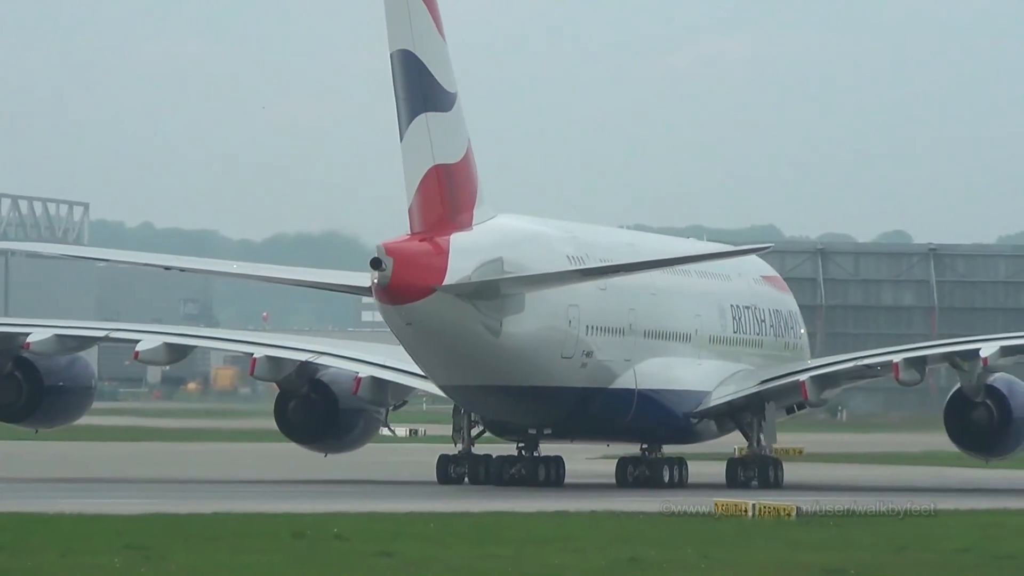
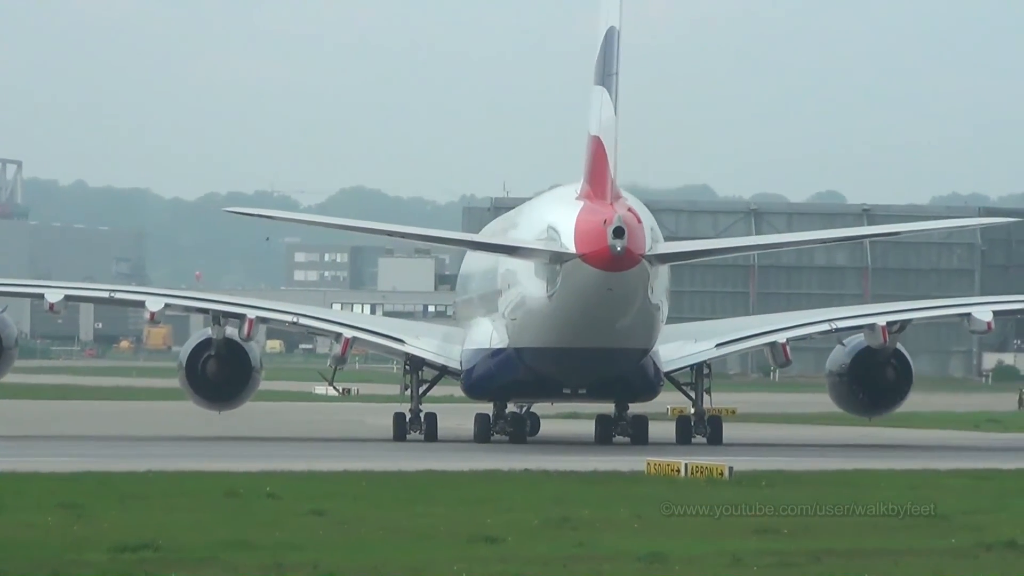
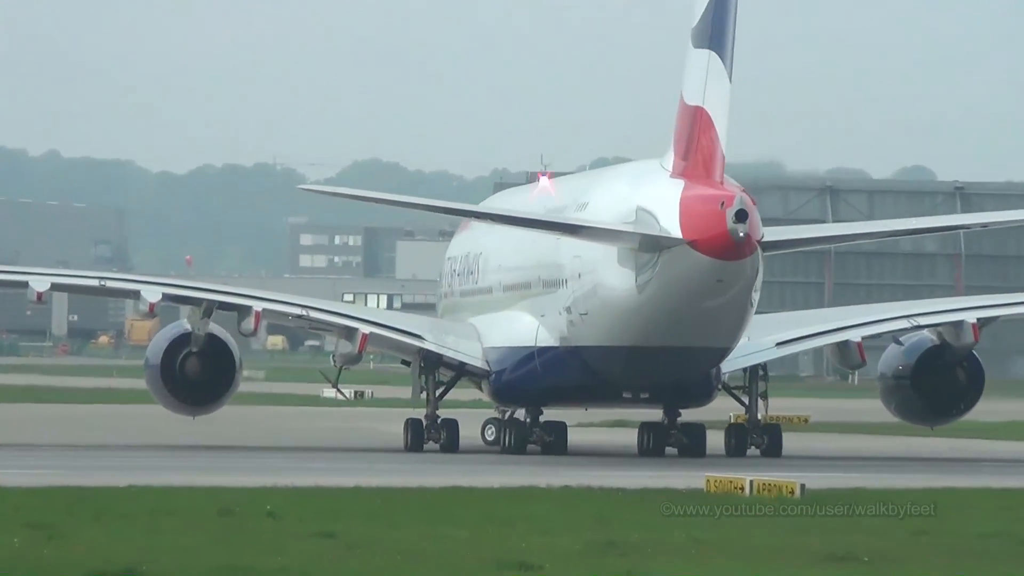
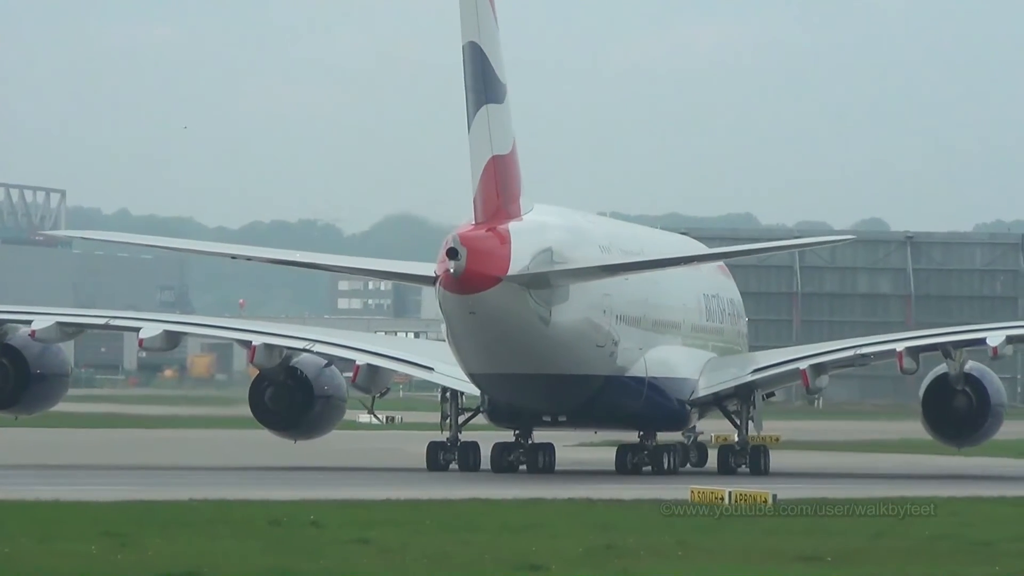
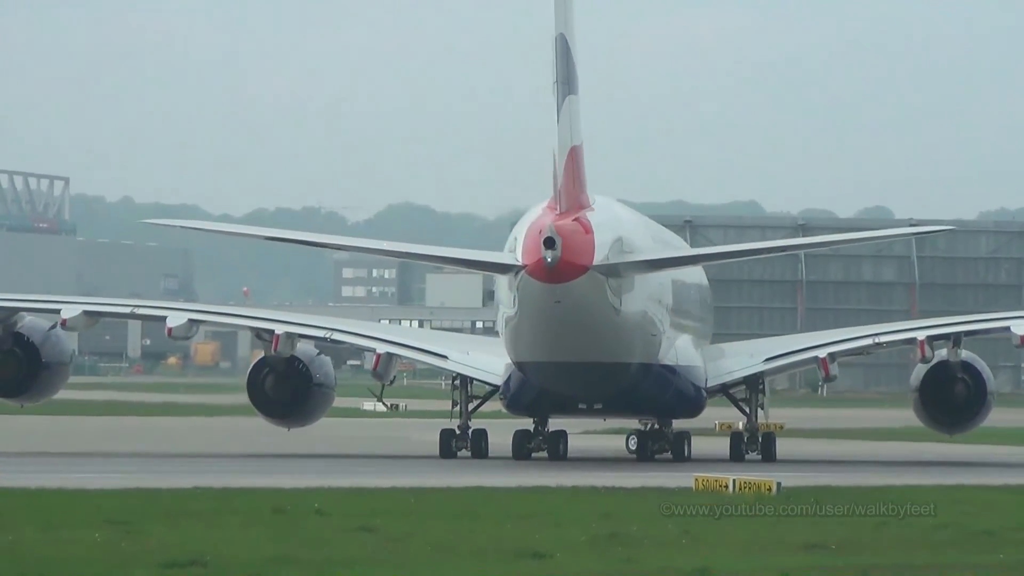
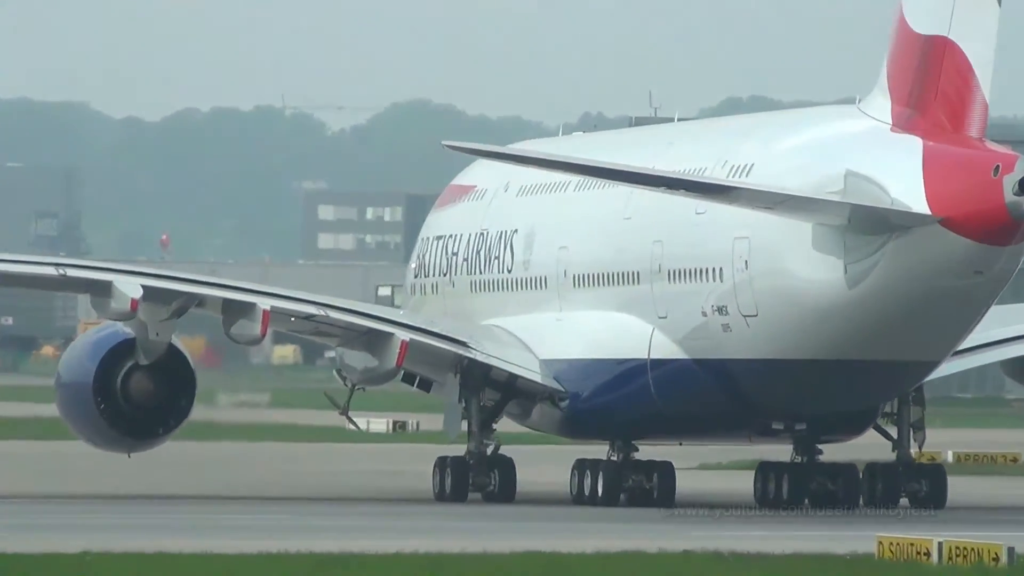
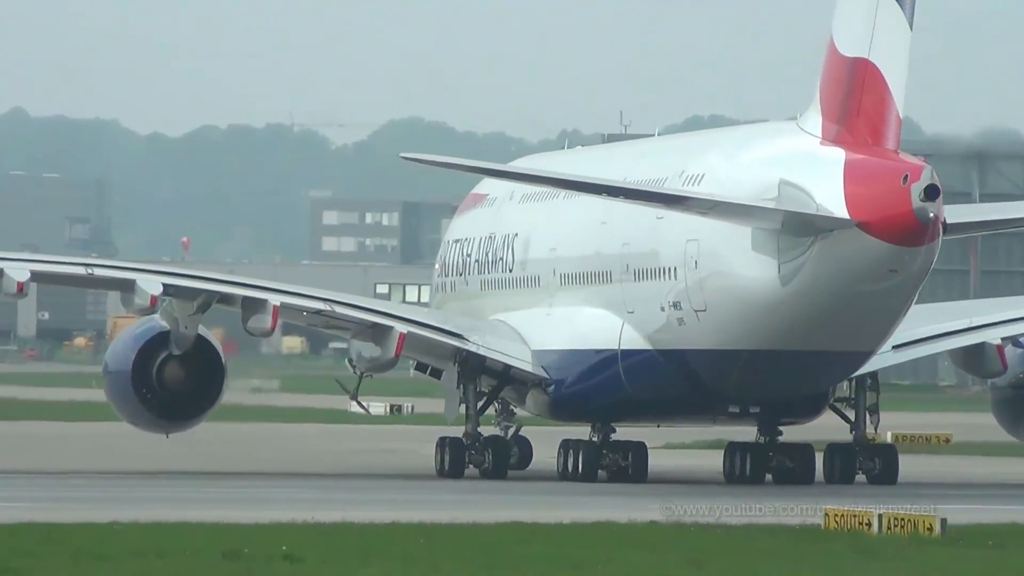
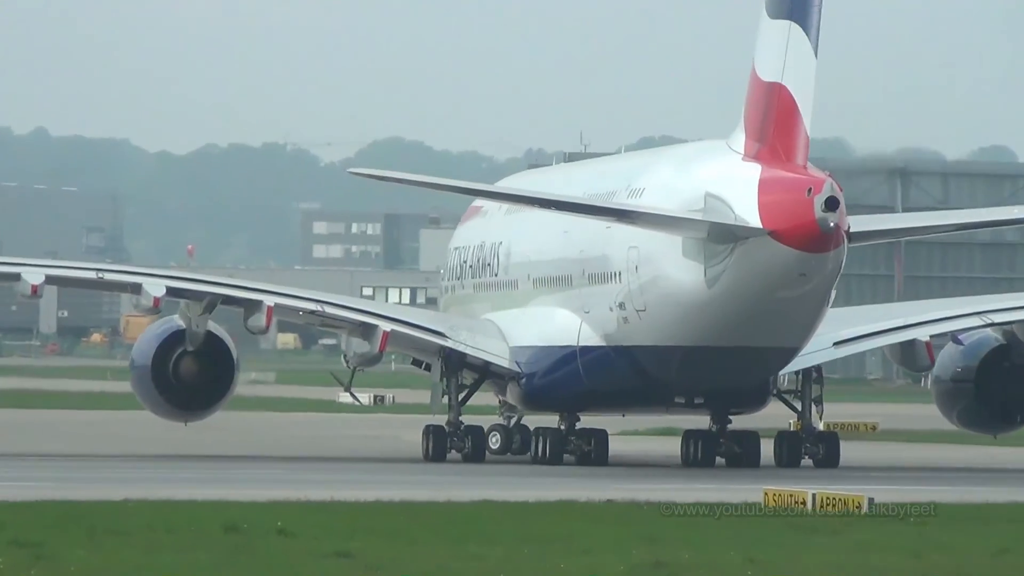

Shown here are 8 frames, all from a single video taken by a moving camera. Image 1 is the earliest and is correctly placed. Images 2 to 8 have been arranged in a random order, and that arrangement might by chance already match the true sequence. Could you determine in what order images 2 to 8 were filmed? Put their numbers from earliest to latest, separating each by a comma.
4, 5, 2, 3, 8, 7, 6
